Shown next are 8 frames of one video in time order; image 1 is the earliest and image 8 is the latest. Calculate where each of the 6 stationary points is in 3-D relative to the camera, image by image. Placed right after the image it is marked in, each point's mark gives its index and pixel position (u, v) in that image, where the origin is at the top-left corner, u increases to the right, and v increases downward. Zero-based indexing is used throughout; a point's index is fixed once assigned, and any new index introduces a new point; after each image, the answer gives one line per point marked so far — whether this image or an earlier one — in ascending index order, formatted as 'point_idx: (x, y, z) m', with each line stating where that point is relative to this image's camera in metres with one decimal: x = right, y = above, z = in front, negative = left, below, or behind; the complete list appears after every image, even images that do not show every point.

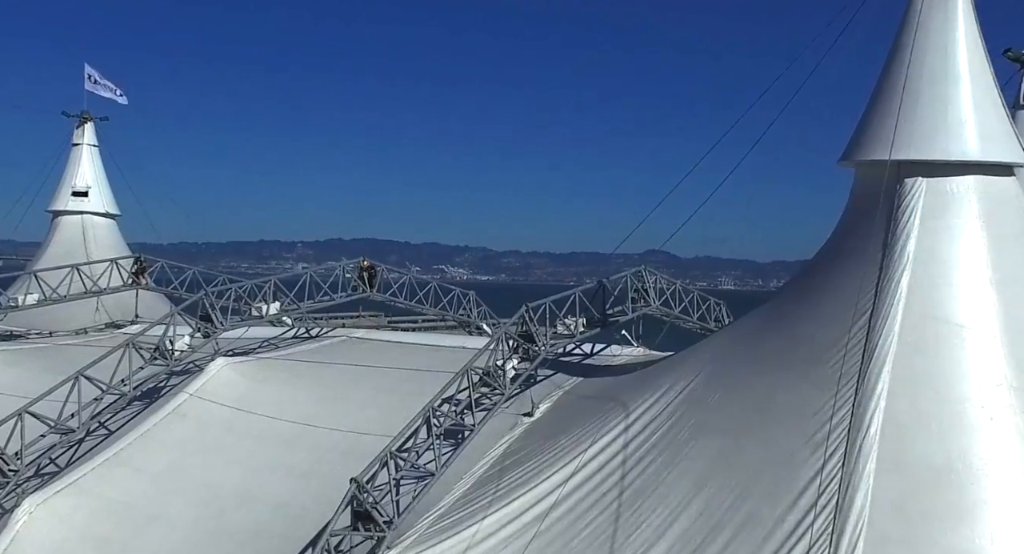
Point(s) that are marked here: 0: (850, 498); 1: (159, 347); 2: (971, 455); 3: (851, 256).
0: (+4.0, -2.8, +10.5) m
1: (-6.9, -1.5, +18.0) m
2: (+5.6, -2.2, +10.6) m
3: (+4.9, +0.3, +12.8) m
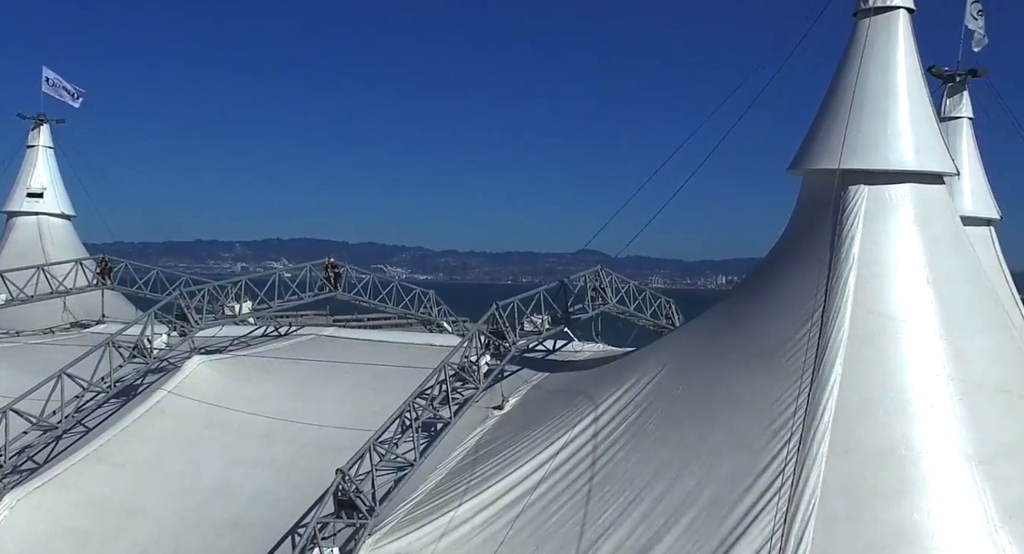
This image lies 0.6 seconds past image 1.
0: (+3.9, -2.8, +11.6) m
1: (-7.6, -1.5, +18.3) m
2: (+5.5, -2.2, +11.9) m
3: (+4.6, +0.3, +14.0) m
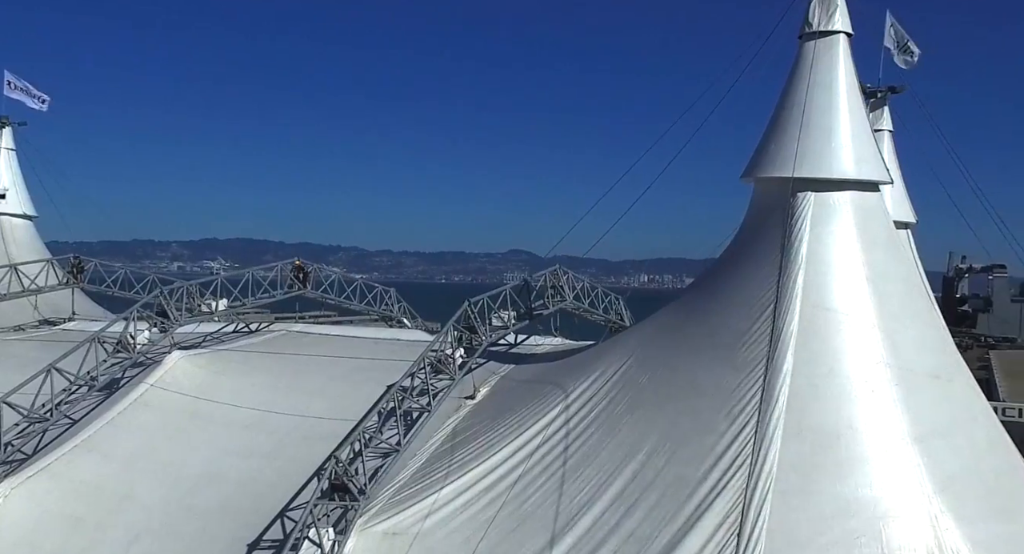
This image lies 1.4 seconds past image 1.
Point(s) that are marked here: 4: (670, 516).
0: (+3.8, -2.8, +13.1) m
1: (-8.3, -1.4, +18.9) m
2: (+5.3, -2.2, +13.4) m
3: (+4.3, +0.3, +15.5) m
4: (+2.3, -3.6, +13.0) m
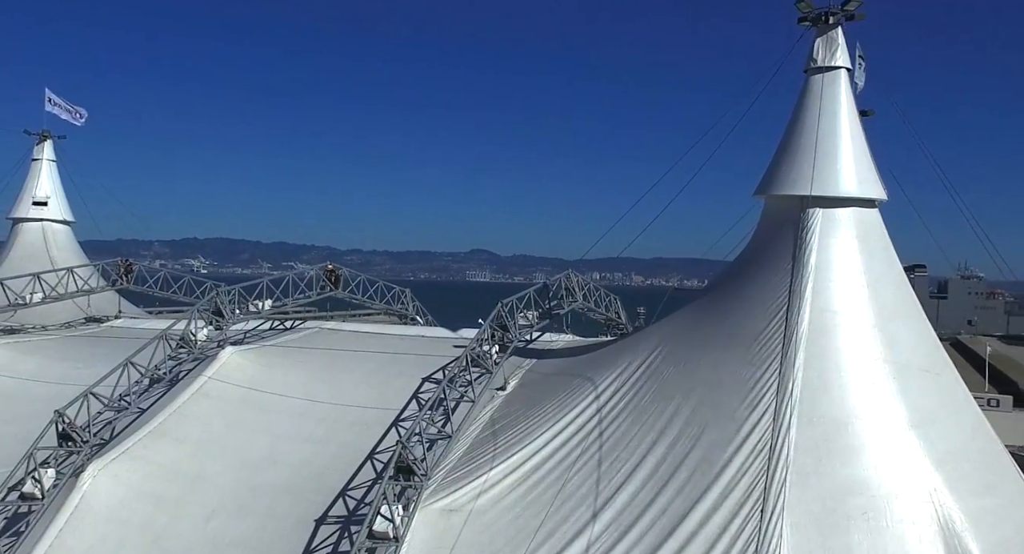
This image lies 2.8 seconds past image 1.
0: (+4.6, -2.9, +15.1) m
1: (-7.6, -1.4, +20.3) m
2: (+6.2, -2.3, +15.5) m
3: (+5.1, +0.2, +17.5) m
4: (+3.2, -3.7, +15.0) m
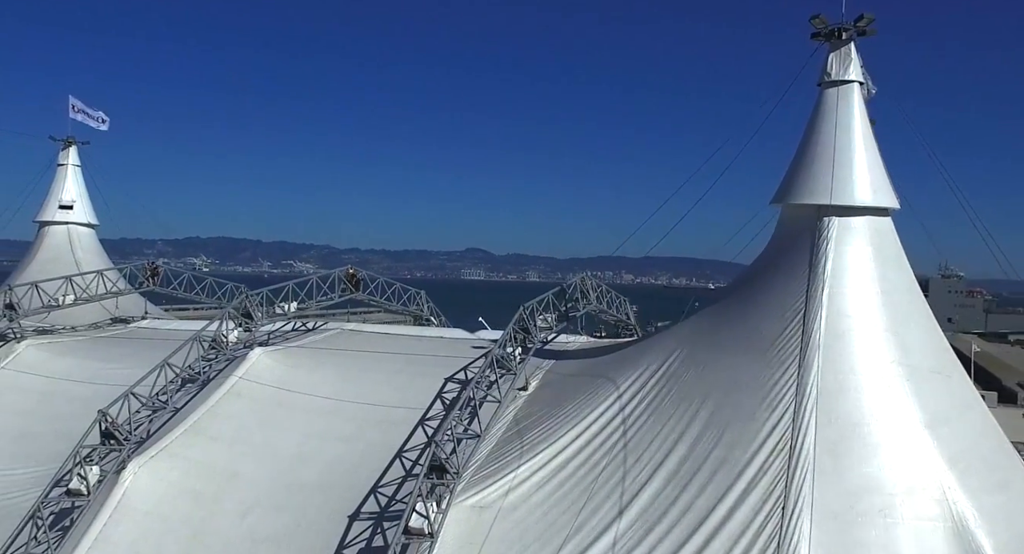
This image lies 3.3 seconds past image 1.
0: (+5.2, -3.0, +15.8) m
1: (-7.1, -1.5, +20.9) m
2: (+6.7, -2.4, +16.2) m
3: (+5.6, +0.1, +18.2) m
4: (+3.7, -3.8, +15.6) m
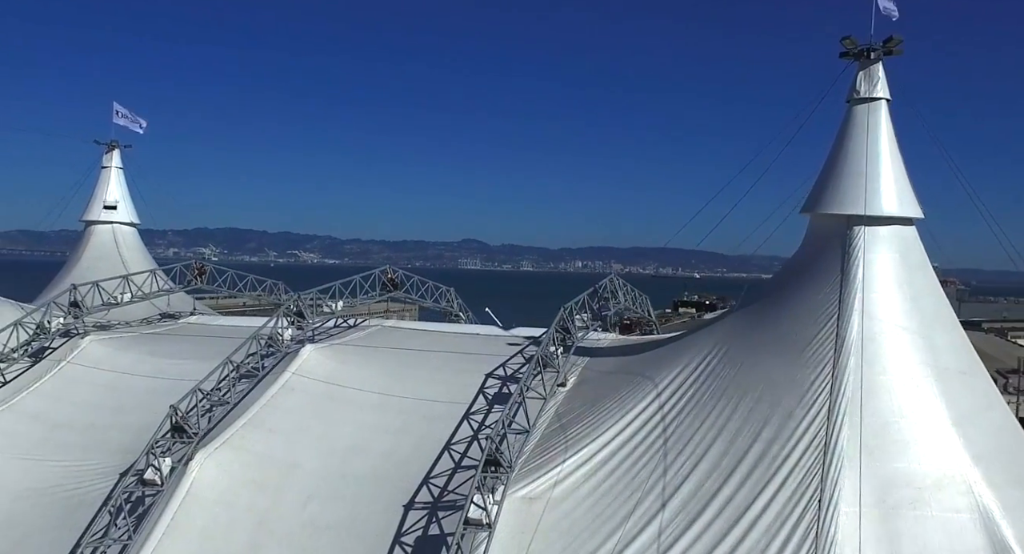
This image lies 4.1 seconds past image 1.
0: (+6.2, -3.1, +16.8) m
1: (-6.1, -1.5, +21.9) m
2: (+7.8, -2.6, +17.3) m
3: (+6.7, 0.0, +19.2) m
4: (+4.7, -3.9, +16.7) m
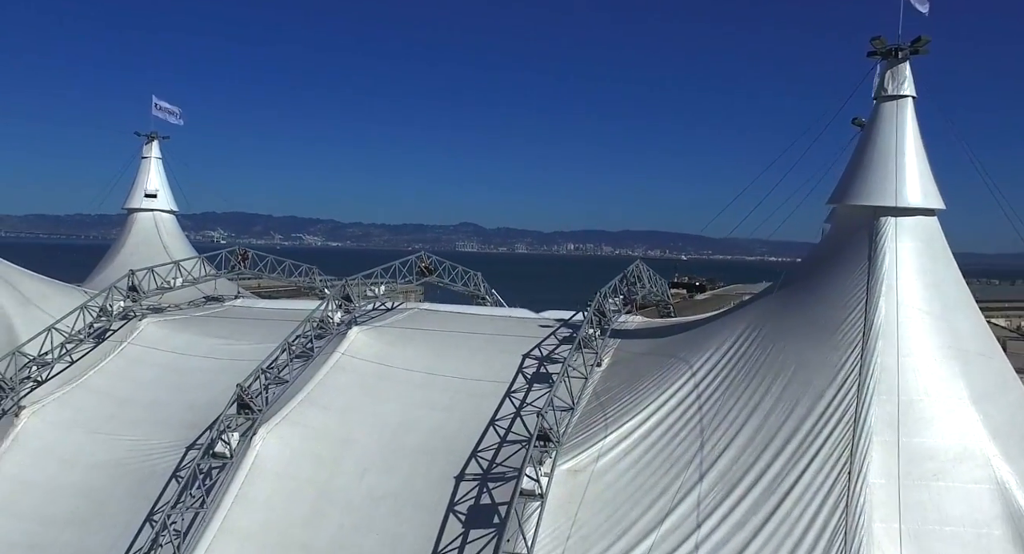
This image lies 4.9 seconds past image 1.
0: (+7.2, -2.9, +18.0) m
1: (-5.1, -1.1, +23.0) m
2: (+8.8, -2.3, +18.4) m
3: (+7.7, +0.3, +20.4) m
4: (+5.8, -3.7, +17.9) m
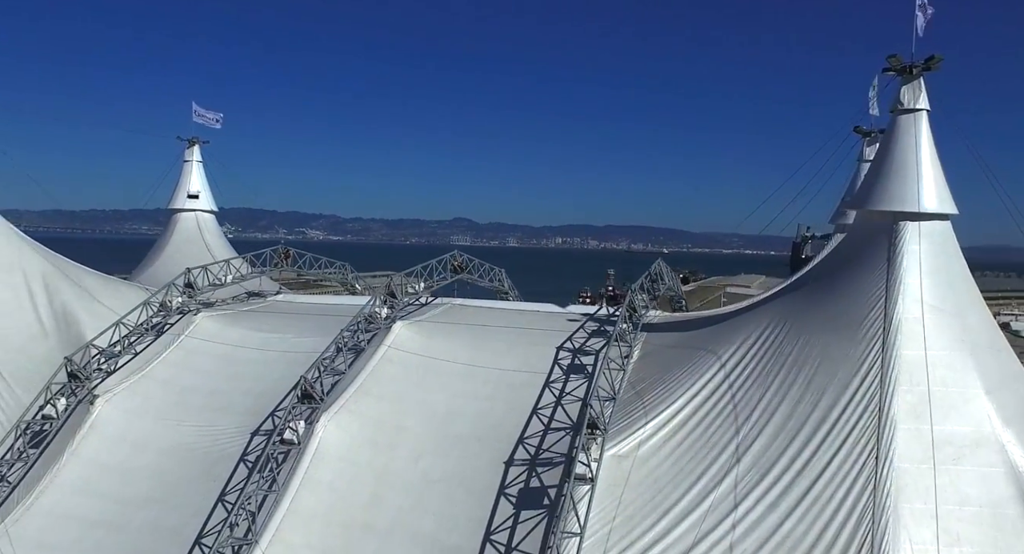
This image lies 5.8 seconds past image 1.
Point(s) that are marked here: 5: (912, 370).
0: (+8.3, -2.8, +19.4) m
1: (-4.0, -1.0, +24.3) m
2: (+9.9, -2.3, +19.8) m
3: (+8.7, +0.4, +21.8) m
4: (+6.8, -3.7, +19.3) m
5: (+9.1, -2.1, +19.9) m
